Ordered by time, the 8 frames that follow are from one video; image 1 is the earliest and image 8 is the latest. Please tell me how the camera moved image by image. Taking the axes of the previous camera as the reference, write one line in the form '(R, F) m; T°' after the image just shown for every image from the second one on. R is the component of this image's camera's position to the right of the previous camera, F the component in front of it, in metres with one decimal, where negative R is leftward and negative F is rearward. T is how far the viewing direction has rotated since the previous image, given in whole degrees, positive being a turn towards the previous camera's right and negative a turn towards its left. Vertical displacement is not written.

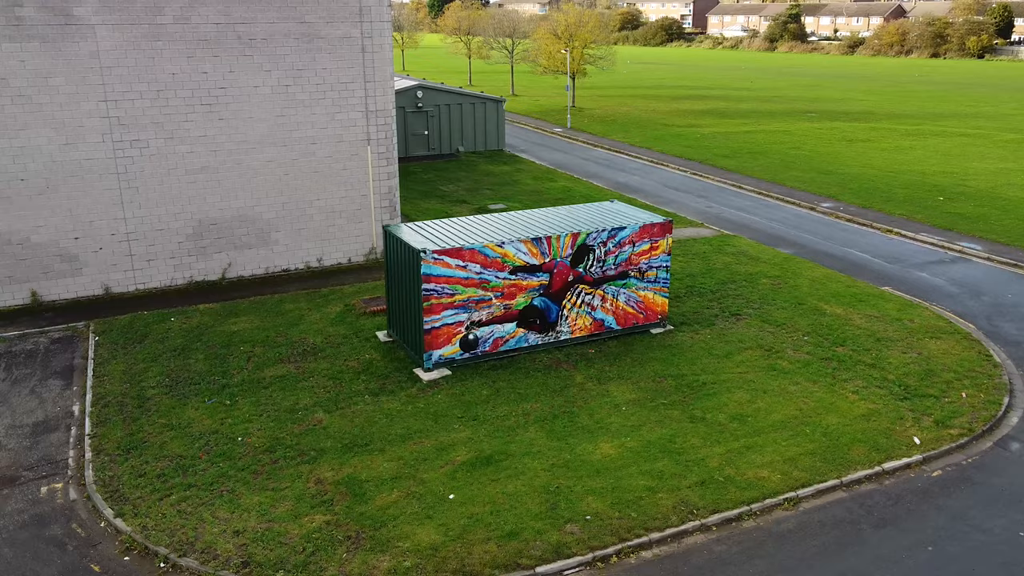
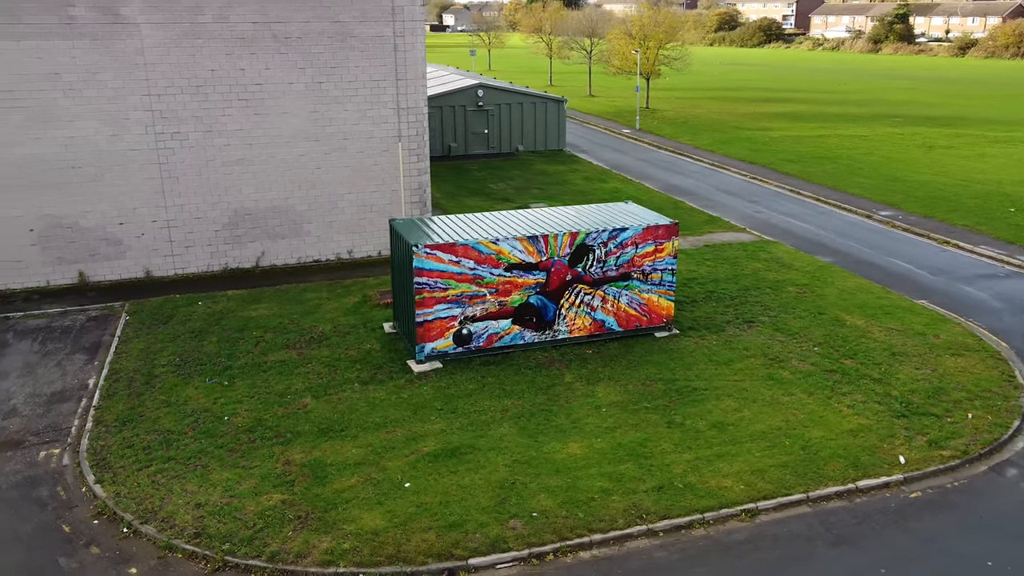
(+1.6, 0.0) m; -7°
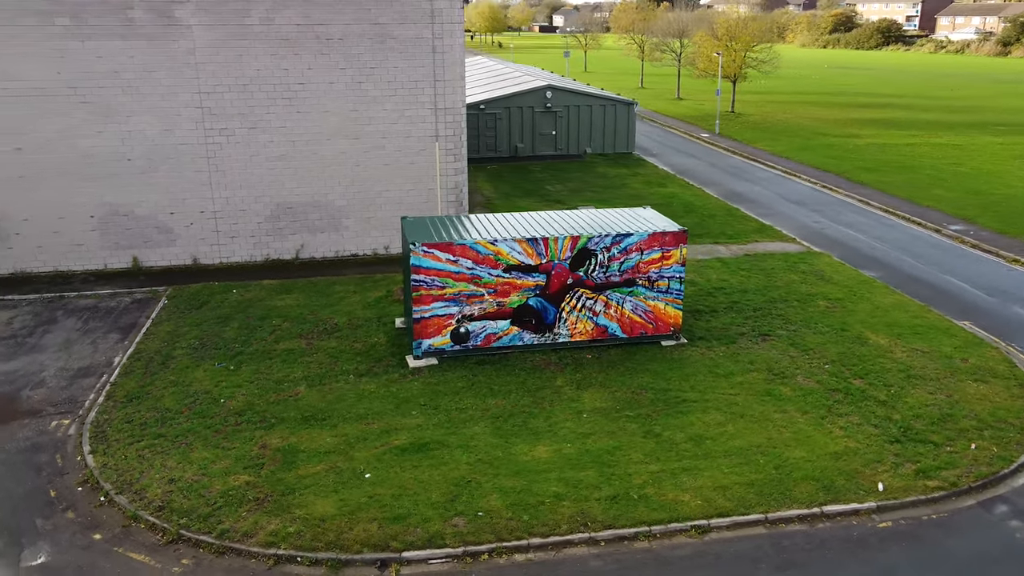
(+1.7, 0.0) m; -7°
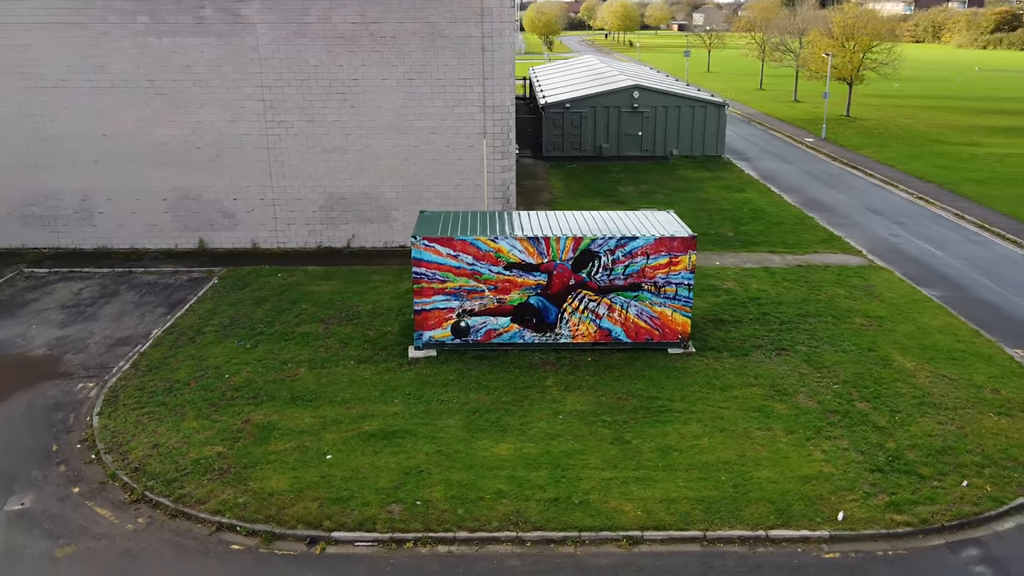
(+2.1, +0.1) m; -9°
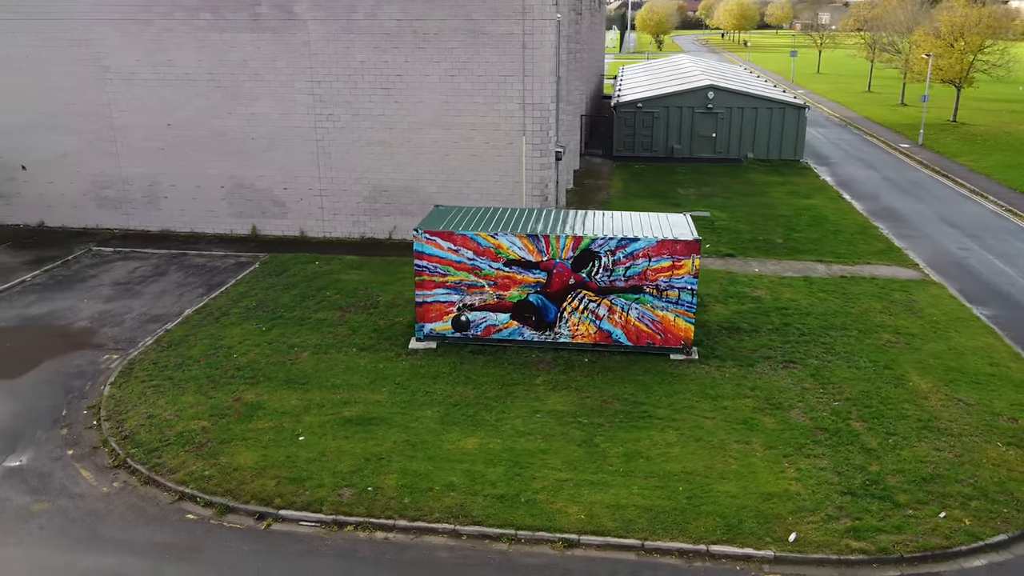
(+1.8, +0.1) m; -8°
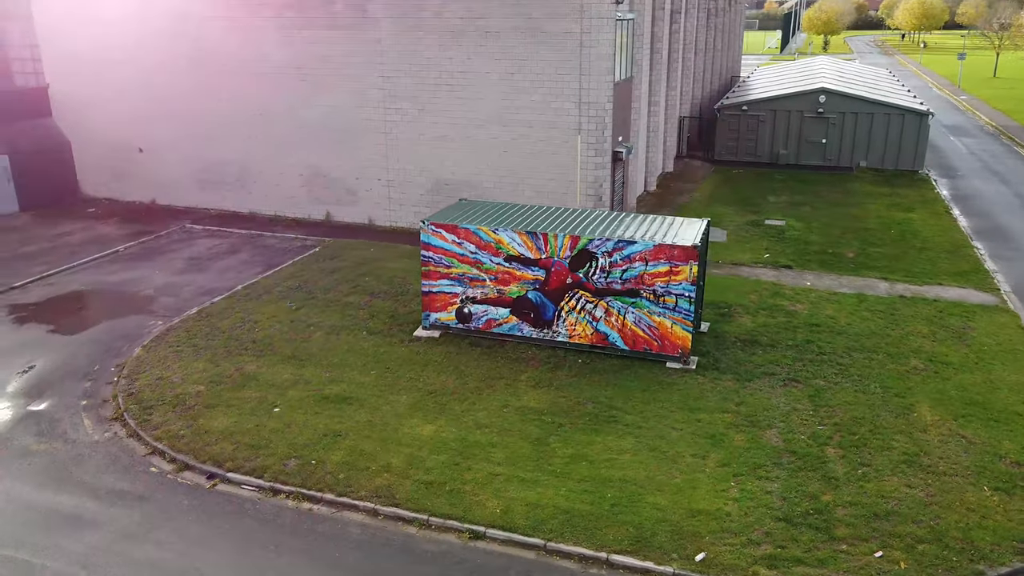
(+2.6, +0.1) m; -11°
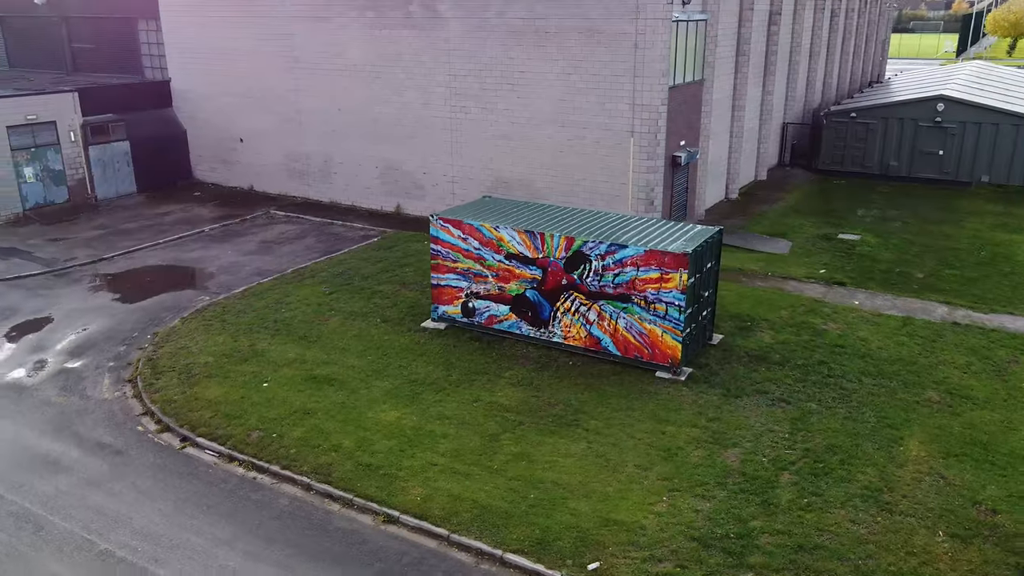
(+2.6, +0.1) m; -11°
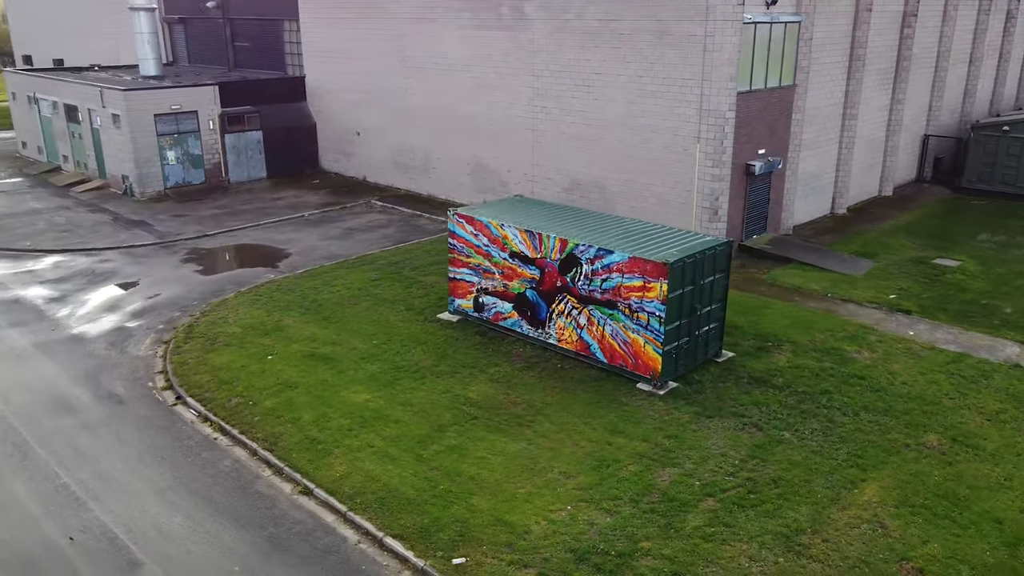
(+3.2, +0.2) m; -13°
